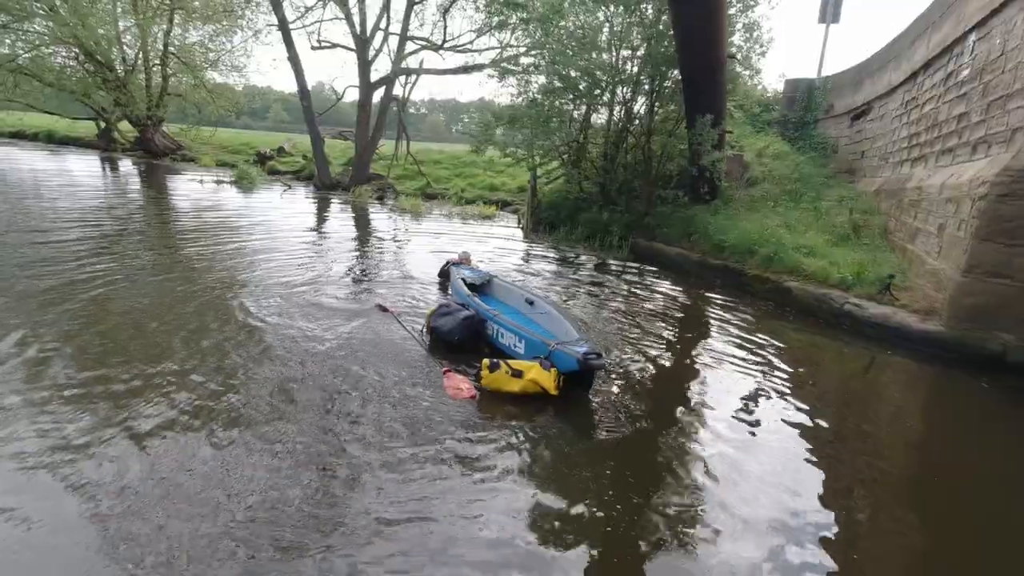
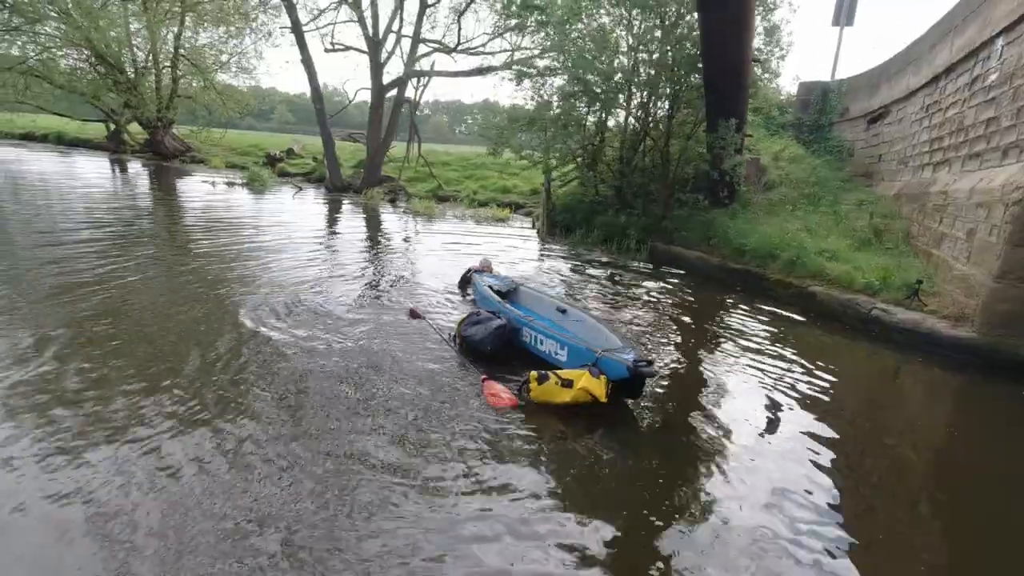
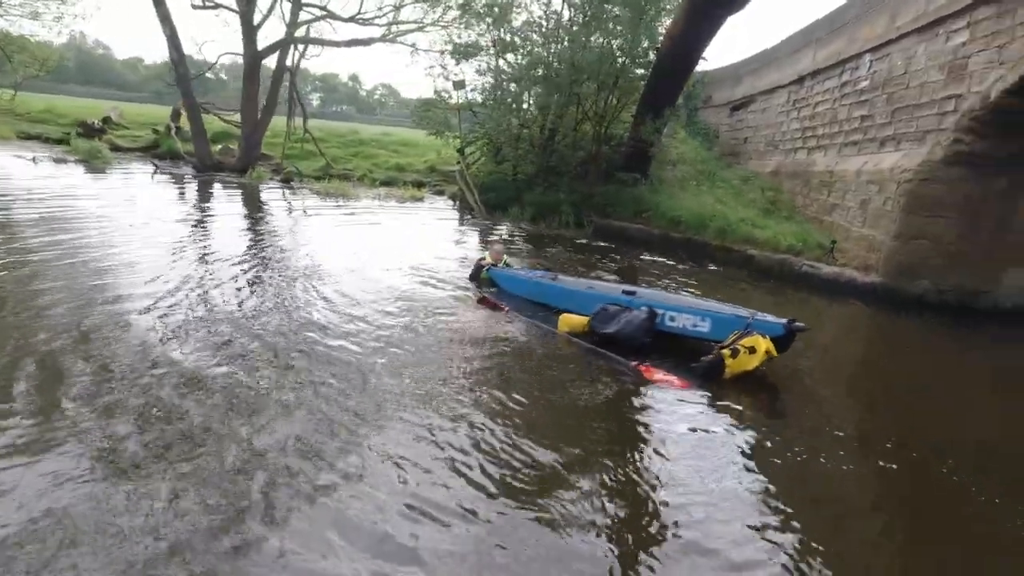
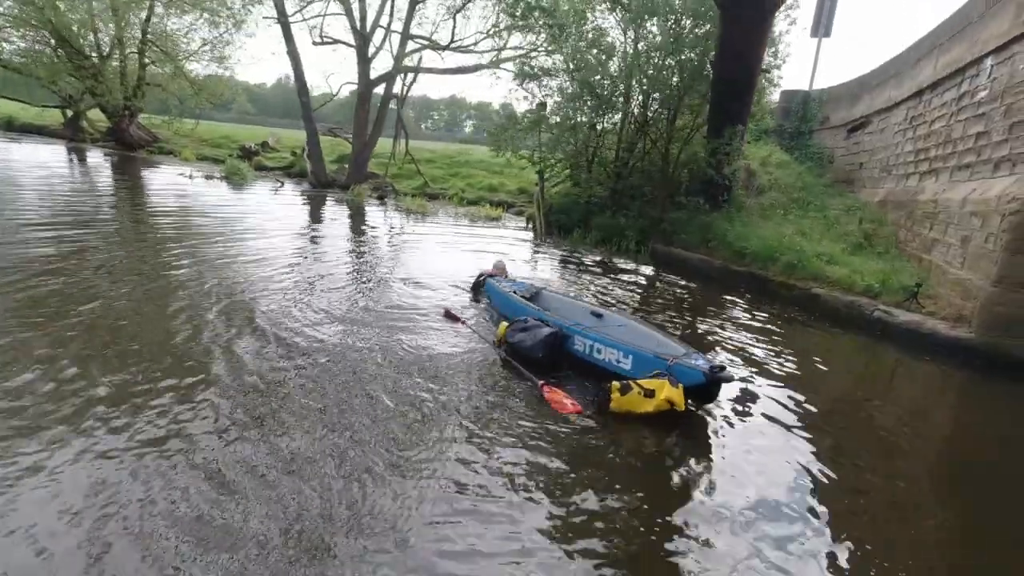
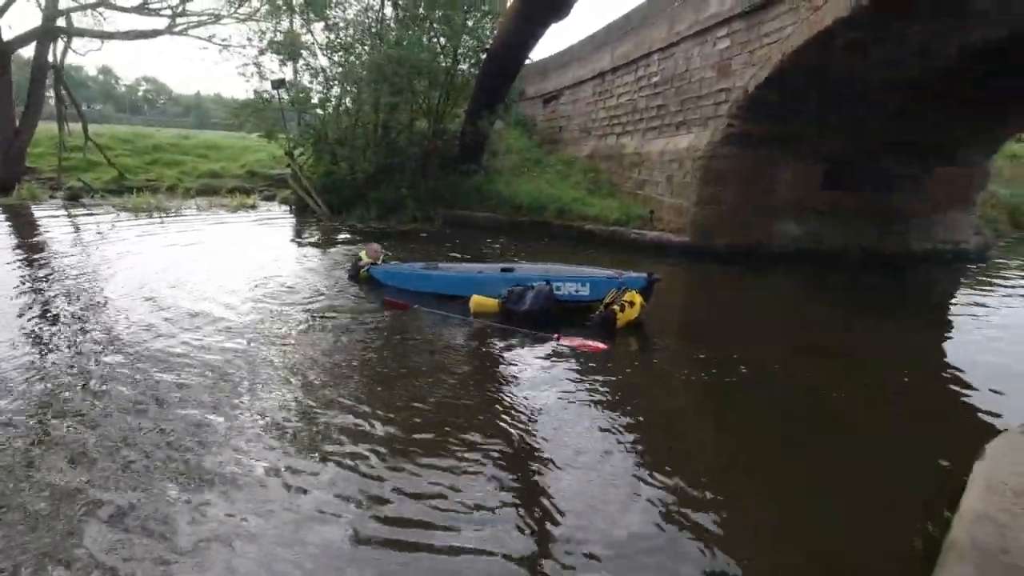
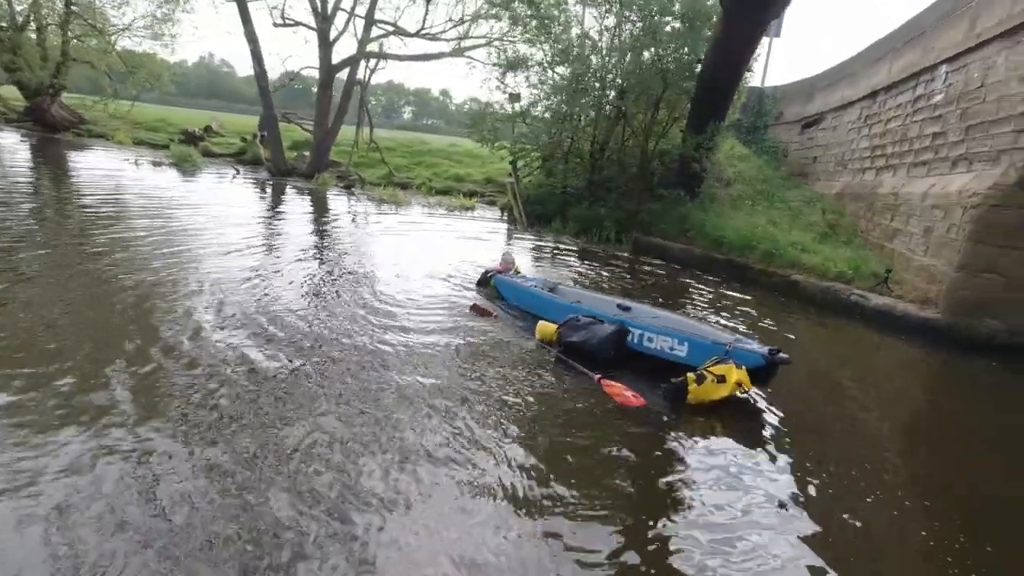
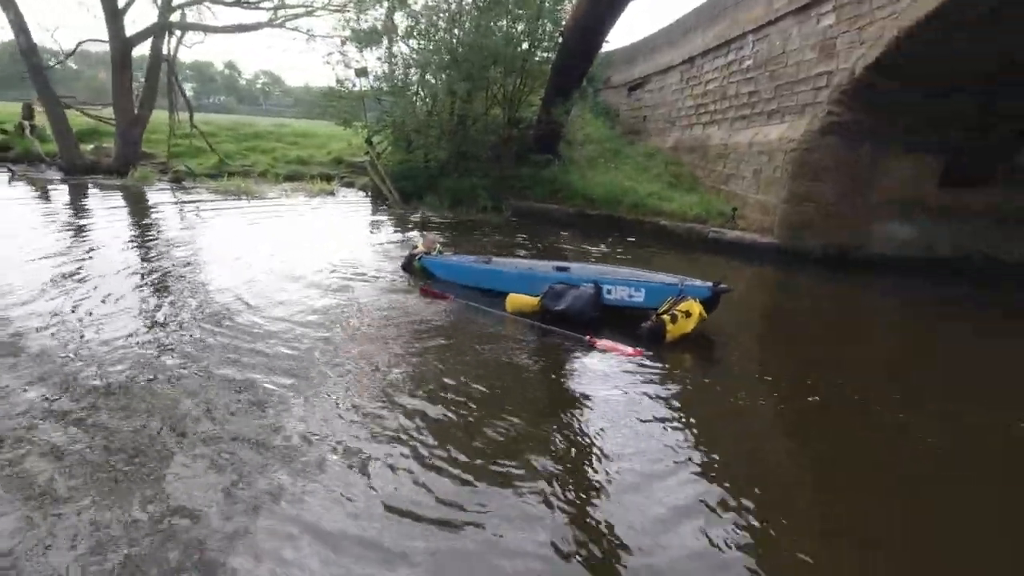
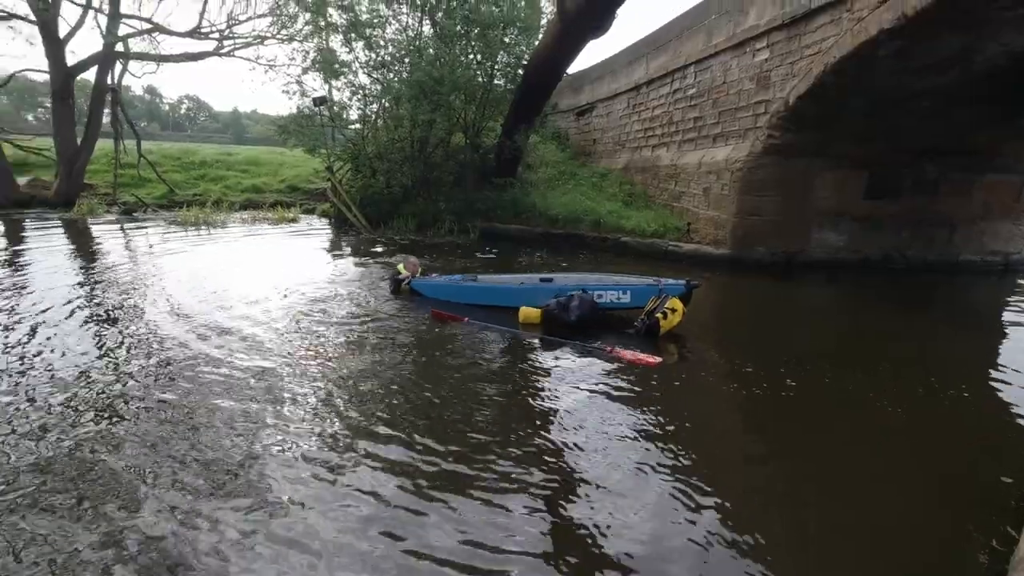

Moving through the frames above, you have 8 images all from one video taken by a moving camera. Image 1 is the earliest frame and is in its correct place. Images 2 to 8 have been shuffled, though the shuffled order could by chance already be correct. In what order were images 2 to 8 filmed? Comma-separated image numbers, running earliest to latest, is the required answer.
2, 4, 6, 3, 7, 5, 8
